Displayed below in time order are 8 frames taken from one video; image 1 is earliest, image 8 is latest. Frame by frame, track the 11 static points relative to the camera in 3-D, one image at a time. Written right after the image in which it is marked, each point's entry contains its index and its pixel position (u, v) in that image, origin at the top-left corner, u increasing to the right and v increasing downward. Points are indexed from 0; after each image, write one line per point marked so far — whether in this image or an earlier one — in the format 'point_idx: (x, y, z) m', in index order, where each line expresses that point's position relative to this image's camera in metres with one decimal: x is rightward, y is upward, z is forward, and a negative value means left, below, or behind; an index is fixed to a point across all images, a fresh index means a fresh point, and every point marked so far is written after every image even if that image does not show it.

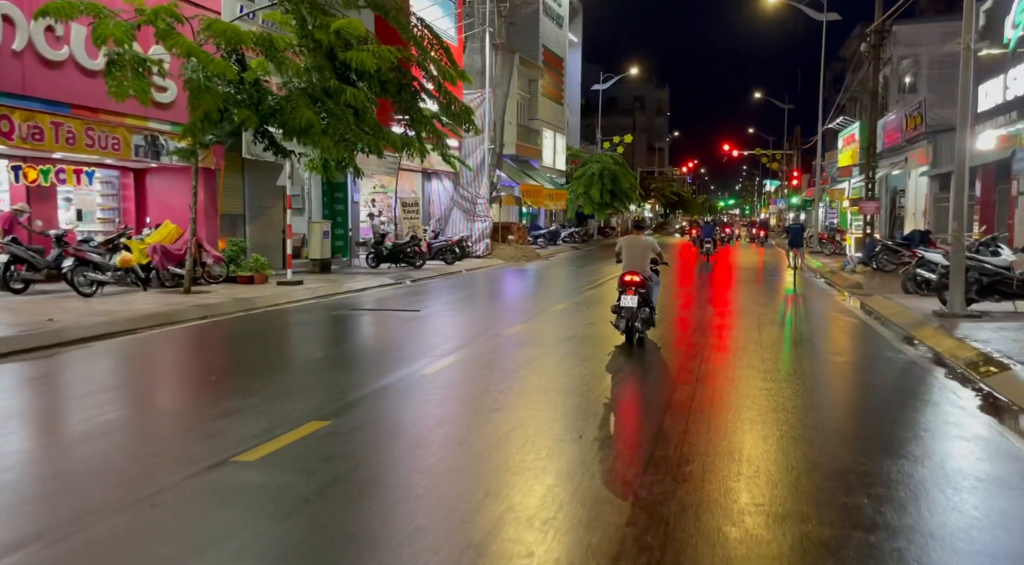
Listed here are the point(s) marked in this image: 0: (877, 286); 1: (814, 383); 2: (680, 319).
0: (+8.6, -0.1, +19.6) m
1: (+3.0, -1.0, +8.3) m
2: (+3.1, -0.7, +15.4) m
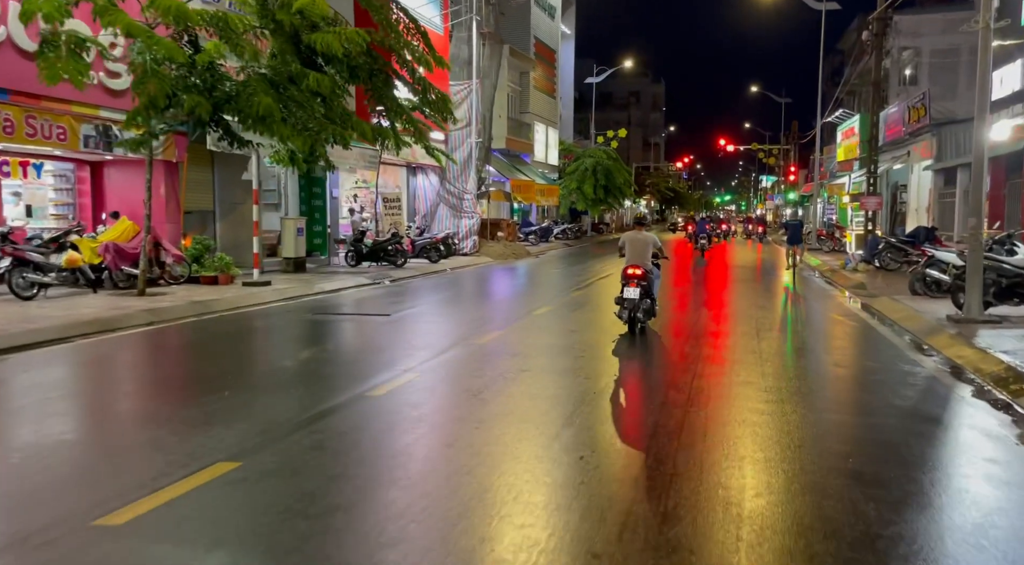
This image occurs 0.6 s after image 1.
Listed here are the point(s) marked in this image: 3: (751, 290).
0: (+8.2, -0.1, +18.5) m
1: (+2.7, -1.1, +7.3) m
2: (+2.7, -0.7, +14.4) m
3: (+5.7, -0.2, +19.9) m
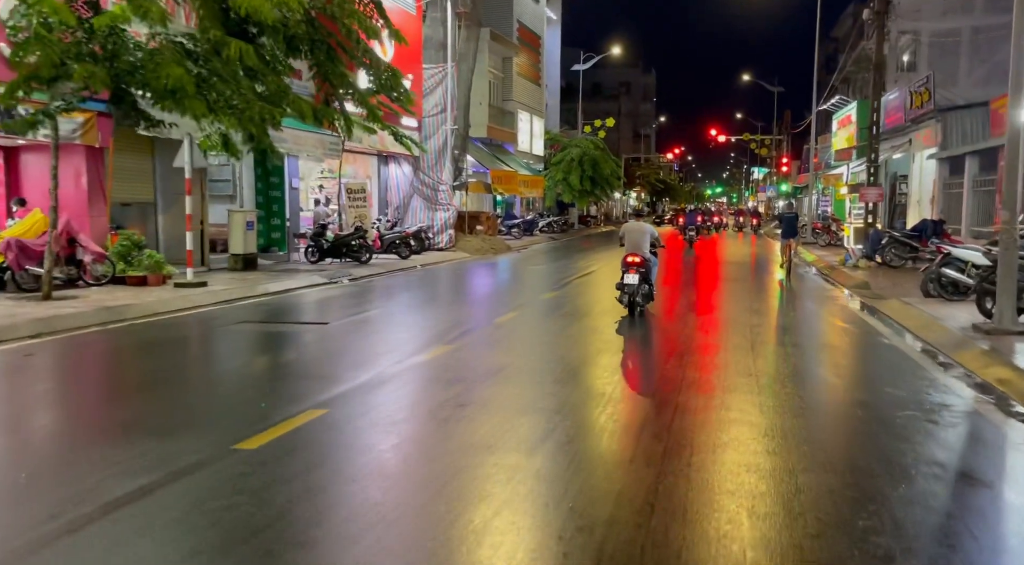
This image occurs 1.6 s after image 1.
0: (+7.6, -0.1, +16.8) m
1: (+2.2, -1.1, +5.5) m
2: (+2.1, -0.7, +12.6) m
3: (+5.0, -0.1, +18.2) m
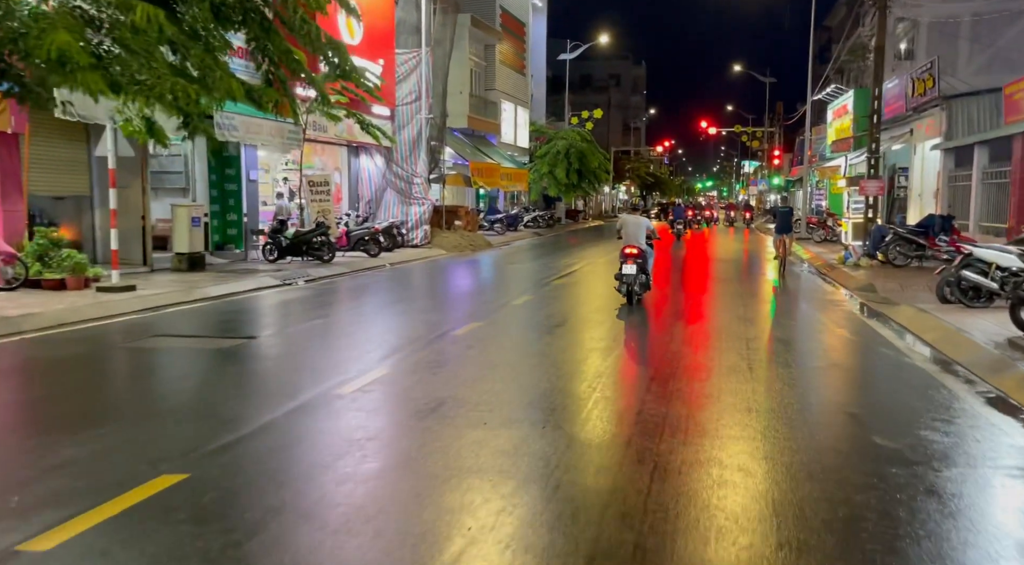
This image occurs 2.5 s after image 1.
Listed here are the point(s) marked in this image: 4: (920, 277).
0: (+7.0, -0.1, +15.3) m
1: (+1.7, -1.3, +4.0) m
2: (+1.6, -0.8, +11.1) m
3: (+4.5, -0.2, +16.7) m
4: (+8.2, +0.1, +16.6) m
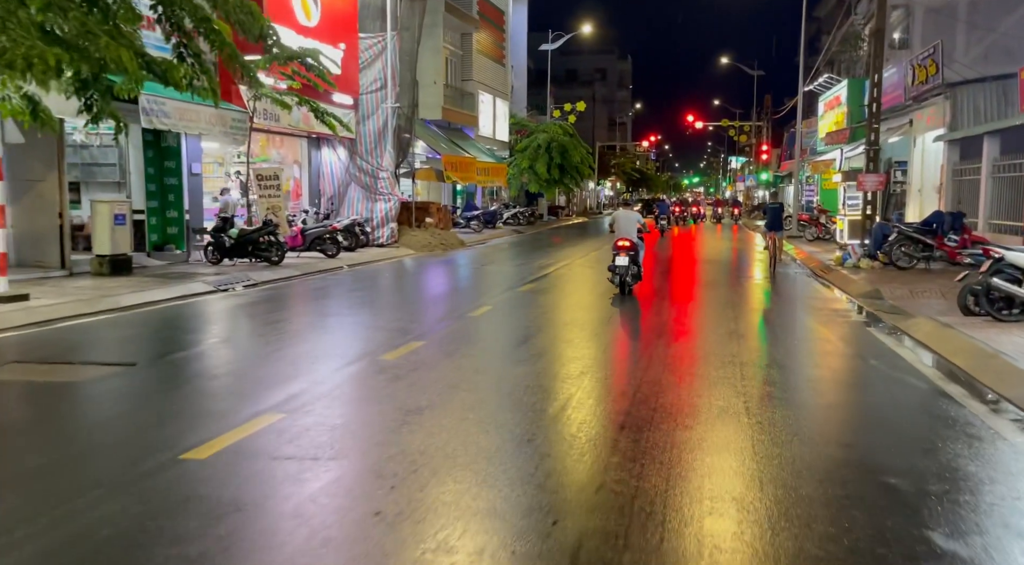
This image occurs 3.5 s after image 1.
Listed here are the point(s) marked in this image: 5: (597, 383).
0: (+6.4, -0.2, +13.7) m
1: (+1.3, -1.4, +2.2) m
2: (+1.1, -0.9, +9.3) m
3: (+3.8, -0.3, +15.0) m
4: (+7.5, 0.0, +15.0) m
5: (+0.8, -1.0, +8.2) m
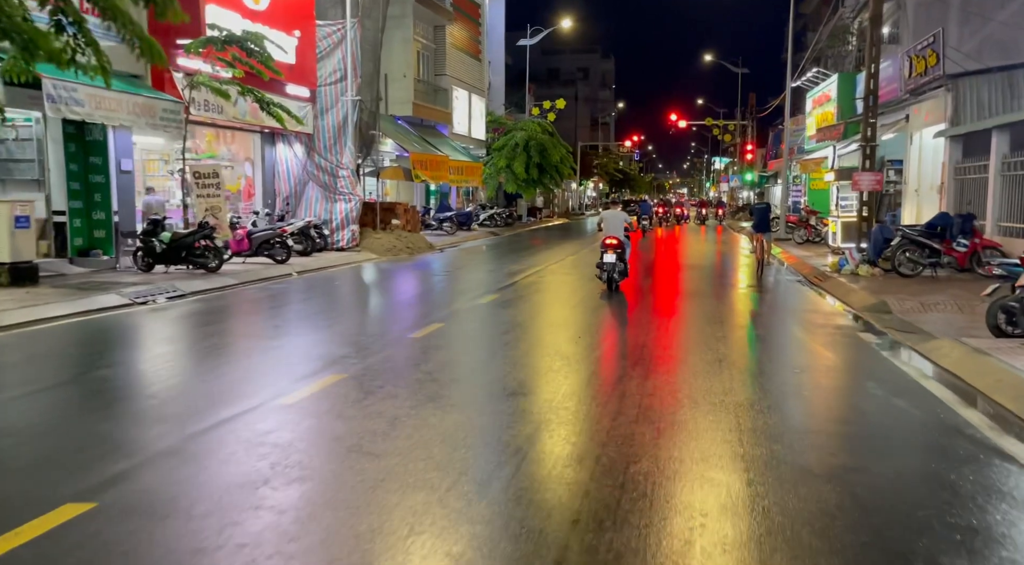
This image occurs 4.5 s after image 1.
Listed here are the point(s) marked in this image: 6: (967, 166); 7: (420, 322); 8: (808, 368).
0: (+5.8, -0.4, +12.1) m
1: (+0.9, -1.6, +0.5) m
2: (+0.6, -1.1, +7.6) m
3: (+3.2, -0.4, +13.3) m
4: (+6.9, -0.1, +13.4) m
5: (+0.3, -1.2, +6.5) m
6: (+10.7, +2.7, +19.6) m
7: (-1.5, -0.7, +13.2) m
8: (+3.1, -0.9, +8.5) m
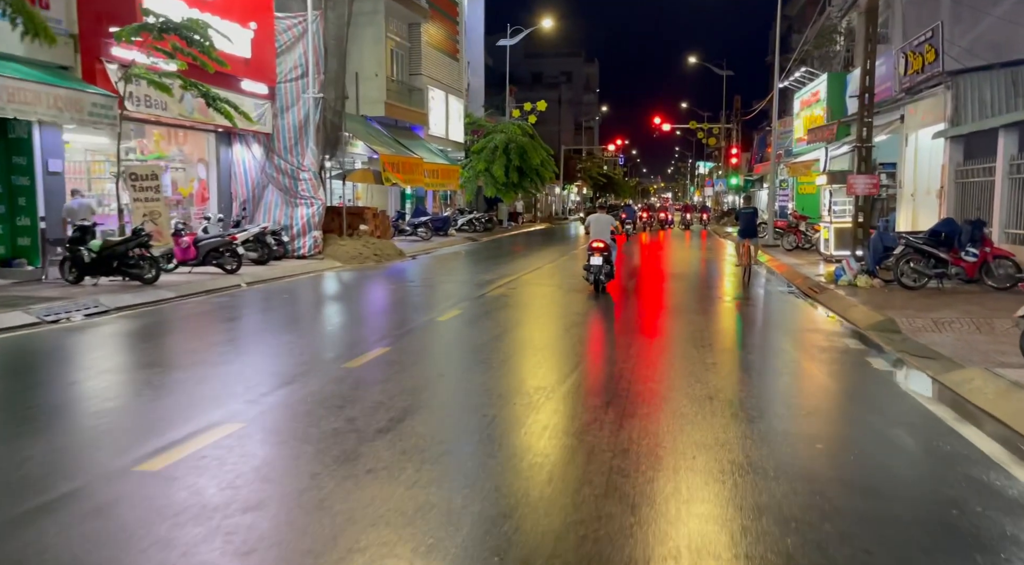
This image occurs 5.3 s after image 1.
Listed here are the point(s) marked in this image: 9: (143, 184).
0: (+5.3, -0.6, +10.7) m
1: (+0.6, -1.7, -0.9) m
2: (+0.1, -1.3, +6.2) m
3: (+2.7, -0.6, +11.9) m
4: (+6.4, -0.3, +12.1) m
5: (-0.1, -1.3, +5.0) m
6: (+10.1, +2.5, +18.3) m
7: (-2.0, -0.9, +11.8) m
8: (+2.6, -1.1, +7.2) m
9: (-6.9, +1.9, +15.9) m
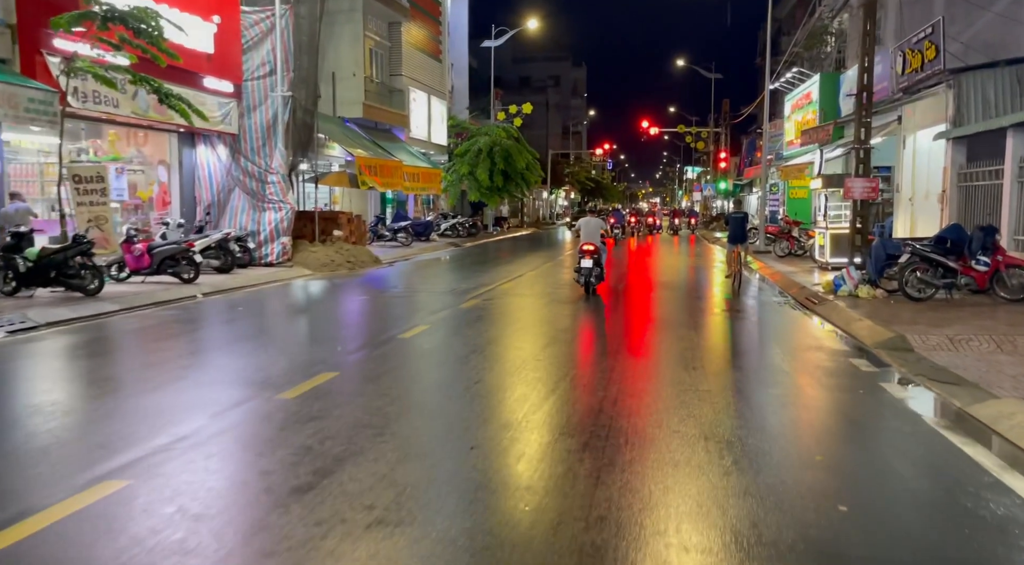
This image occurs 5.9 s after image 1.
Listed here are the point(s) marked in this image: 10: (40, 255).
0: (+5.0, -0.7, +9.7) m
1: (+0.4, -1.8, -2.0) m
2: (-0.1, -1.4, +5.1) m
3: (+2.3, -0.8, +10.8) m
4: (+6.0, -0.5, +11.1) m
5: (-0.3, -1.5, +3.9) m
6: (+9.6, +2.3, +17.4) m
7: (-2.4, -1.1, +10.6) m
8: (+2.3, -1.2, +6.1) m
9: (-7.3, +1.7, +14.8) m
10: (-7.4, +0.4, +13.3) m
